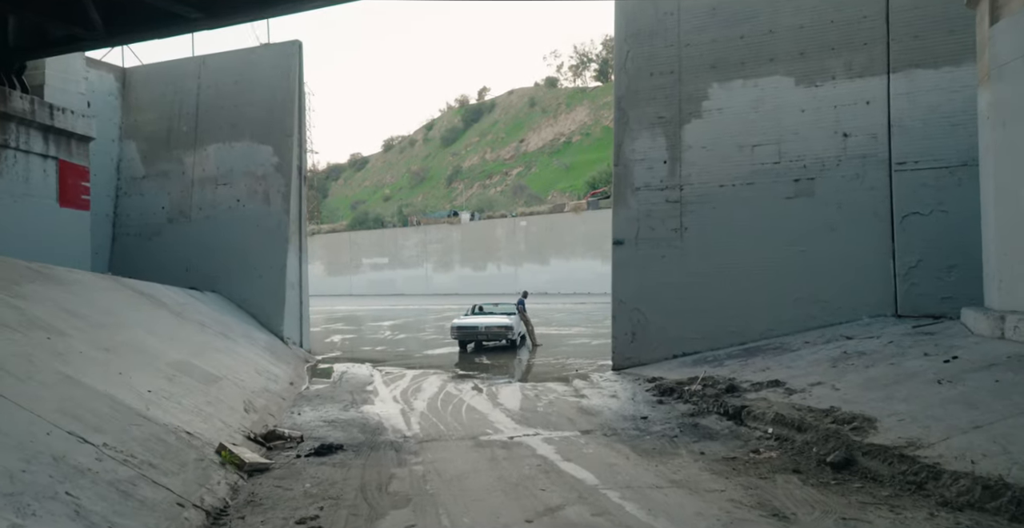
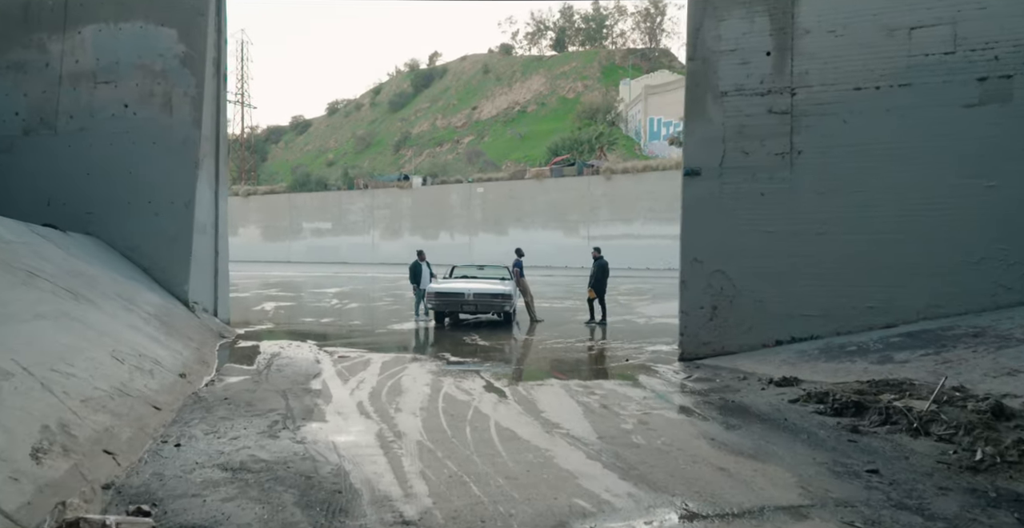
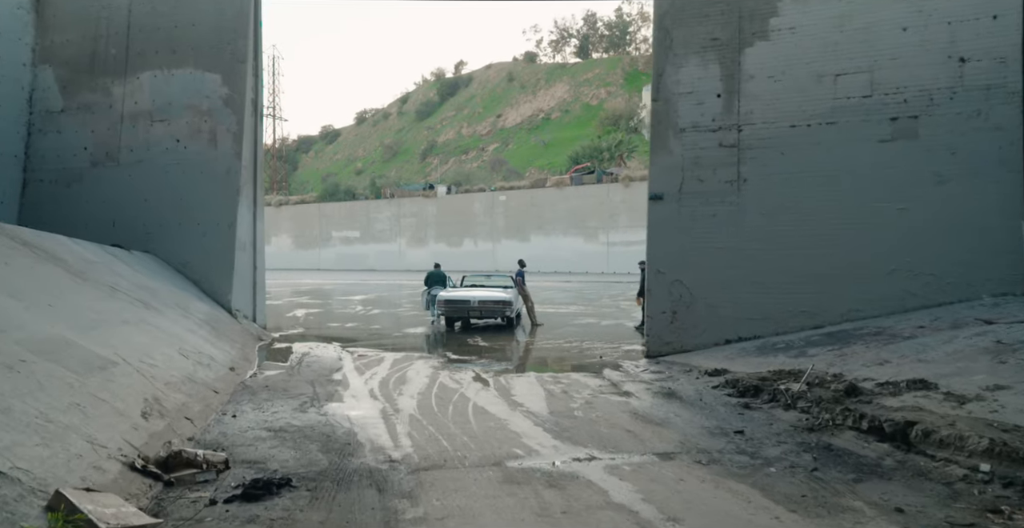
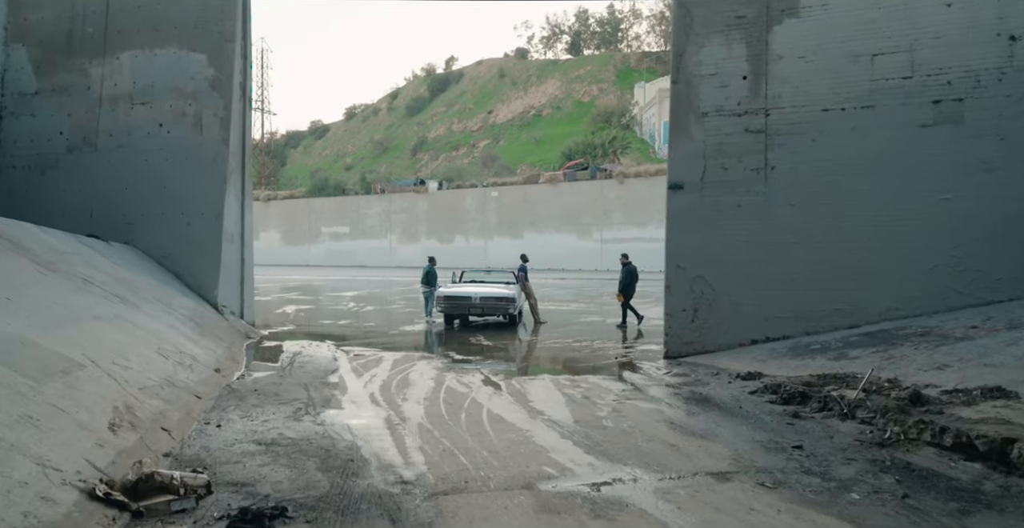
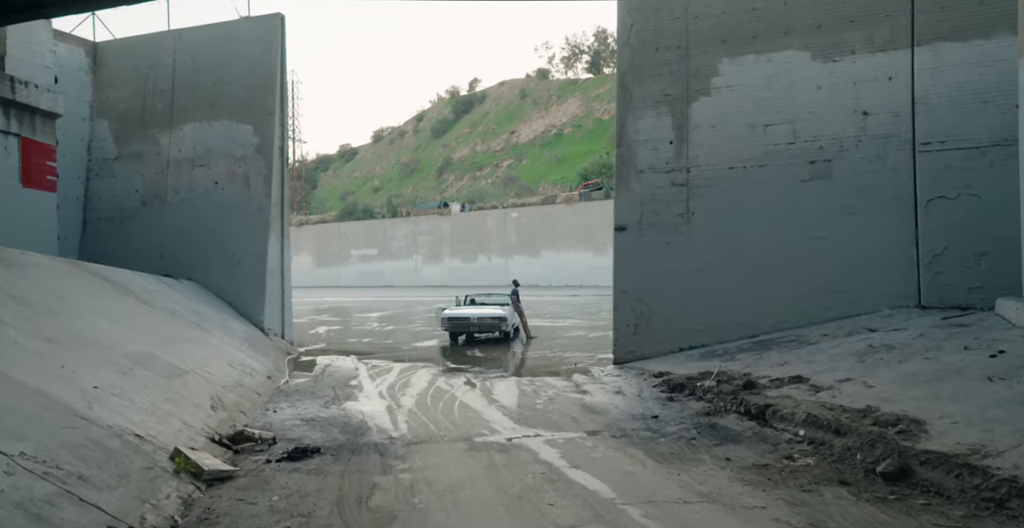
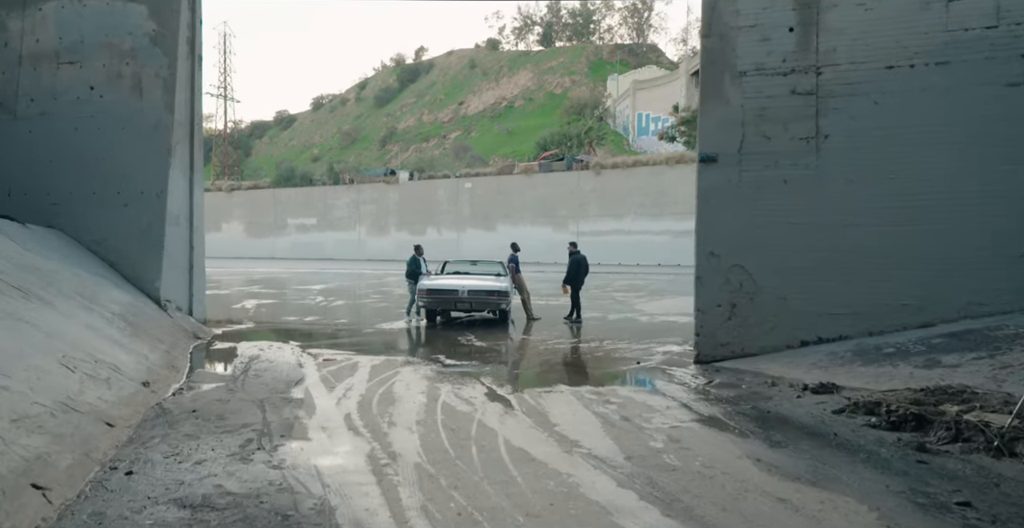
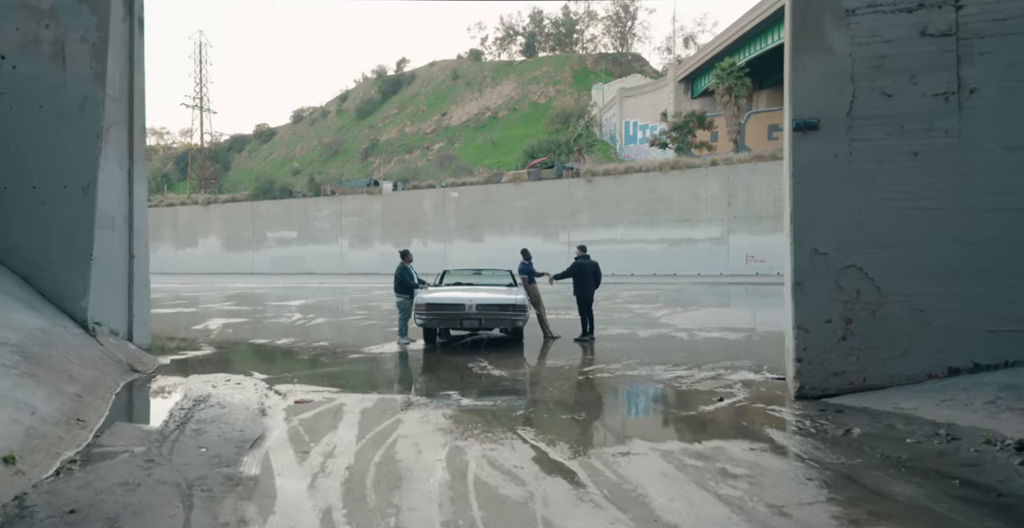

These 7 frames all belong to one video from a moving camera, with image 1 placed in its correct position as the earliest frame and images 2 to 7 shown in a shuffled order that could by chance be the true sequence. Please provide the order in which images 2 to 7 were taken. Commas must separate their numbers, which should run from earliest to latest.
5, 3, 4, 2, 6, 7
